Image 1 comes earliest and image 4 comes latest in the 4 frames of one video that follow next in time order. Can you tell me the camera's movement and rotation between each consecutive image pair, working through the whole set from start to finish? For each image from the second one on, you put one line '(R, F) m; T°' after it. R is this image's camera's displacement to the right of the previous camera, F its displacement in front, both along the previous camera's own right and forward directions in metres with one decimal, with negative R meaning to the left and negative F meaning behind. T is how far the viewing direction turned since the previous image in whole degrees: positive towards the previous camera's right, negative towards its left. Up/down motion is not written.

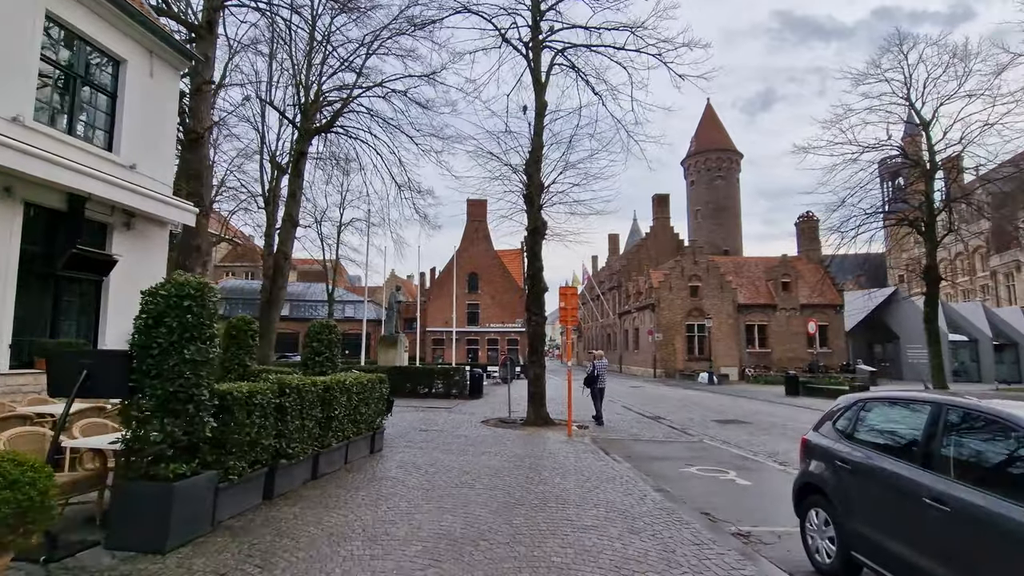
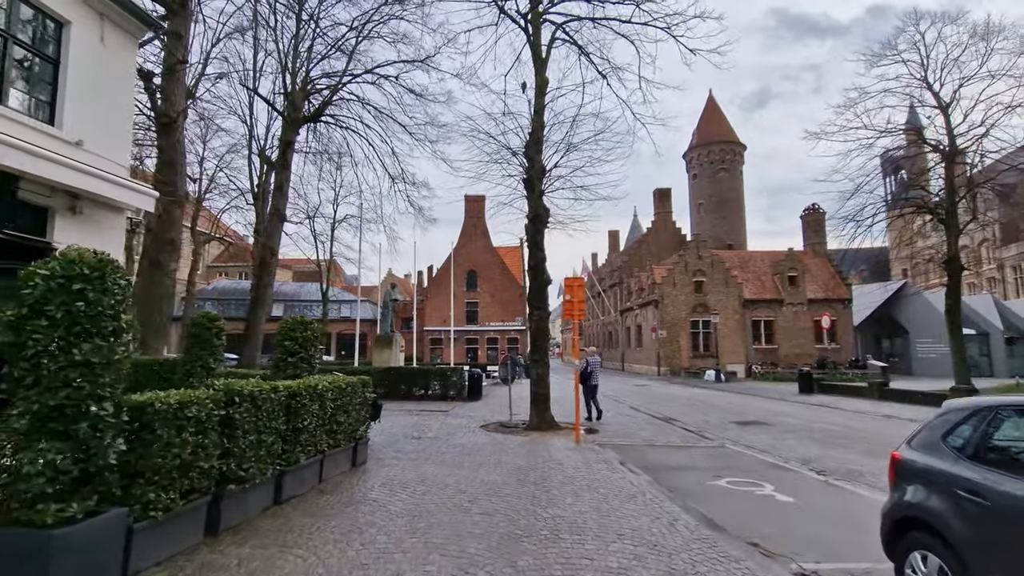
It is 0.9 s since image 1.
(0.0, +1.2) m; 0°
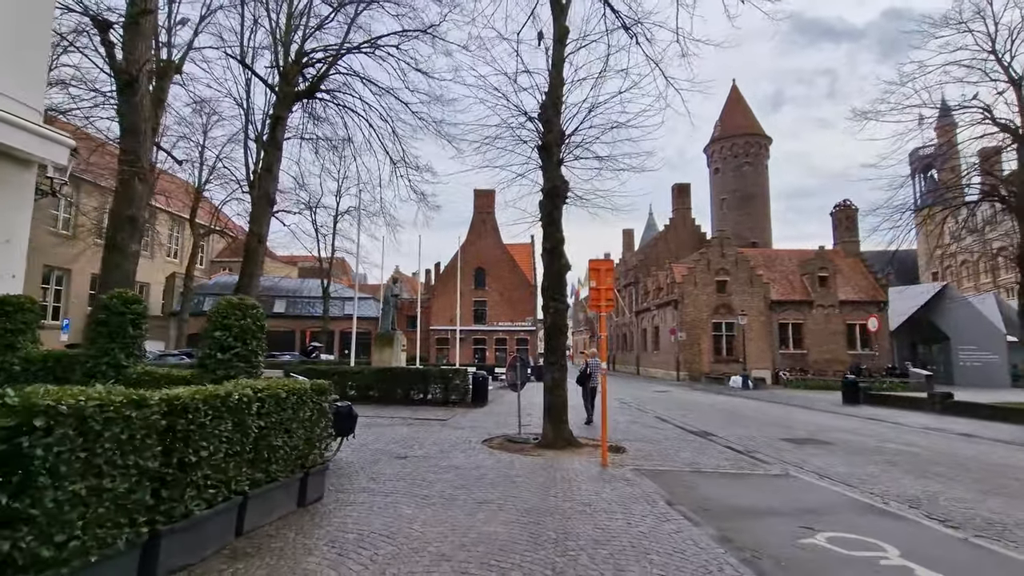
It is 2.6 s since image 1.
(0.0, +2.2) m; -1°
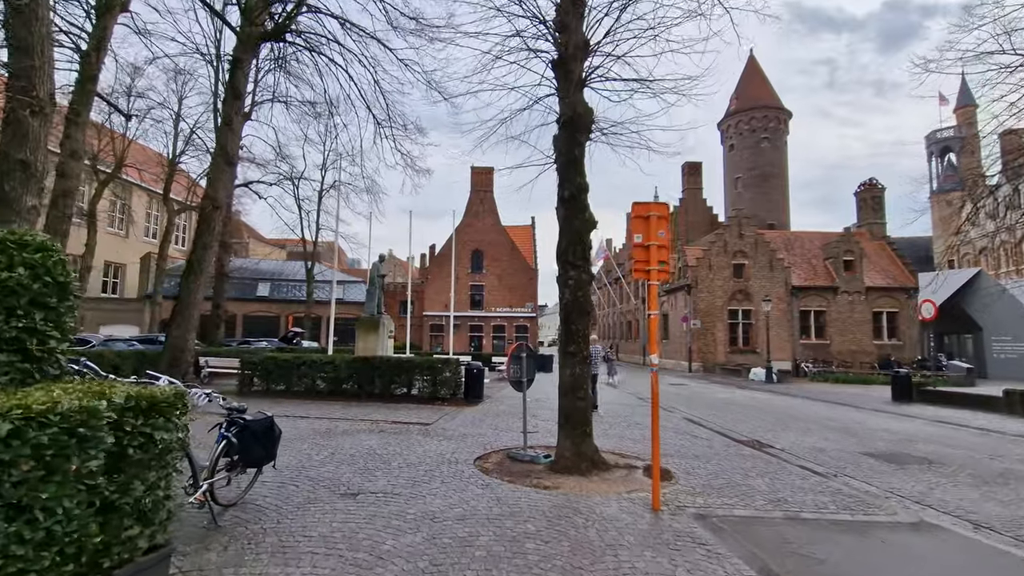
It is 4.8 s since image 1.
(-0.1, +3.0) m; 0°
